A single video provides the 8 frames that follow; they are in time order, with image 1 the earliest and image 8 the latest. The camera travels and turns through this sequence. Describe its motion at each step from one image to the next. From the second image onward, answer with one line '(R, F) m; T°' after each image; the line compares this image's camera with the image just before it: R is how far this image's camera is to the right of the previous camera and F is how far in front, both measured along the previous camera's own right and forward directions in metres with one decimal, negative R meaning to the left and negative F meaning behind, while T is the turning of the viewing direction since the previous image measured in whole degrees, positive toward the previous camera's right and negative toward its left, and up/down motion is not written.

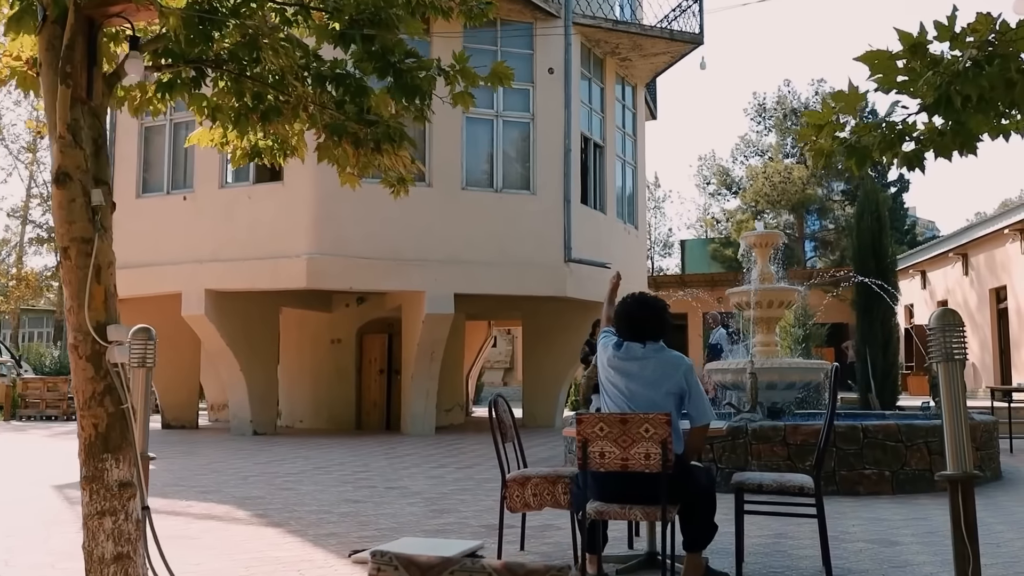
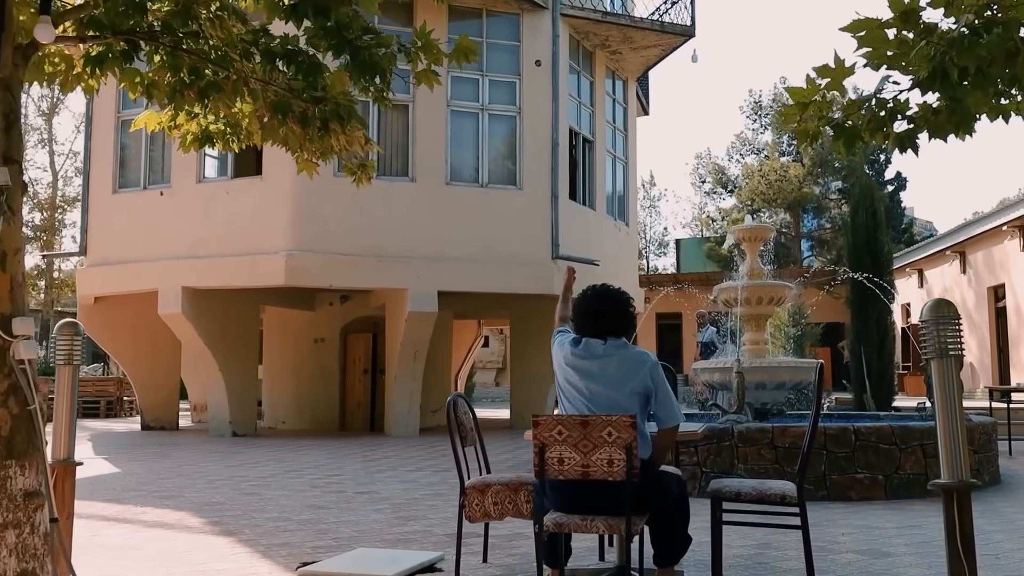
(+0.2, +0.4) m; 0°
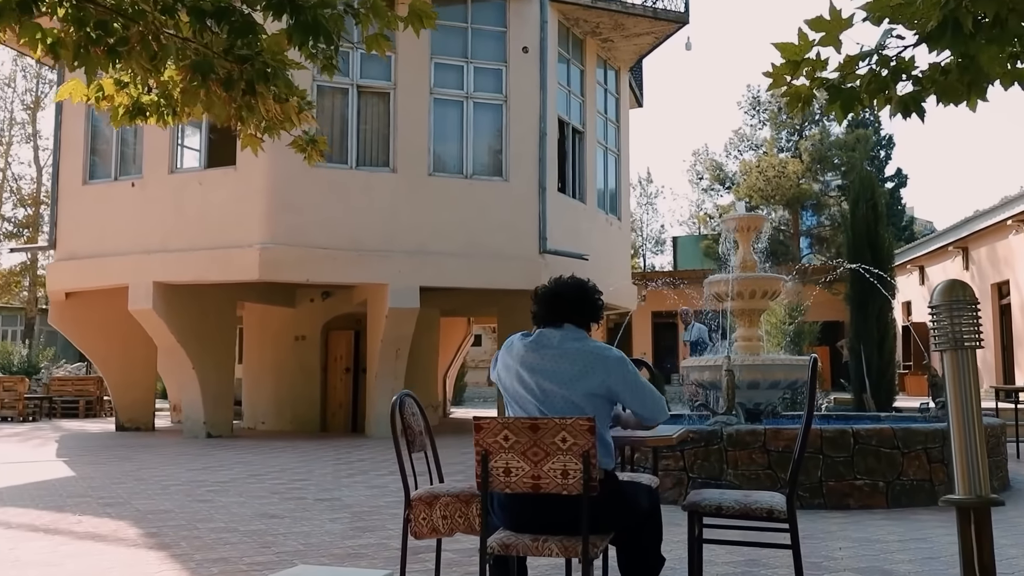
(+0.2, +0.5) m; 0°
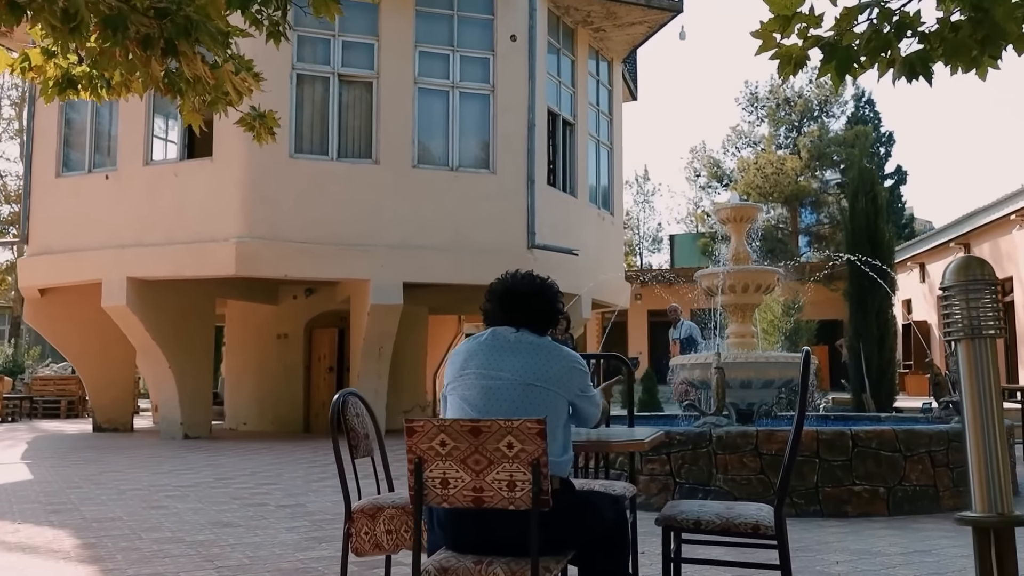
(+0.2, +0.4) m; 0°
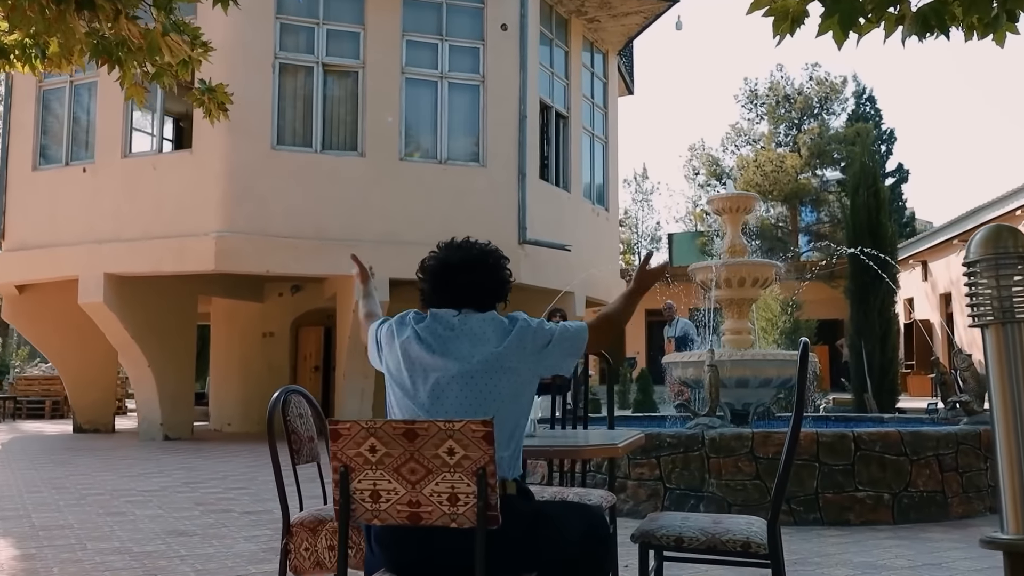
(+0.1, +0.4) m; 0°
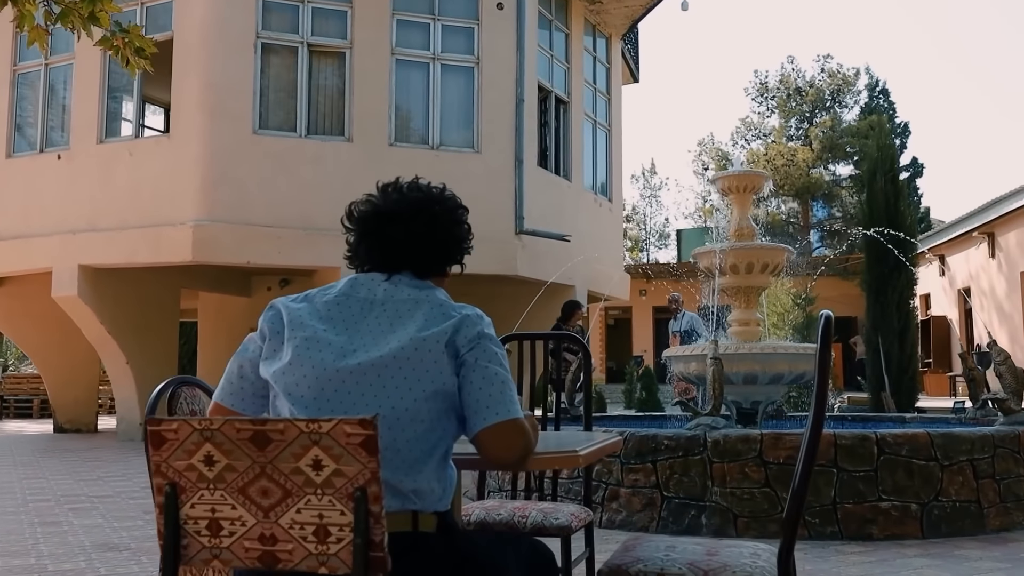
(+0.2, +0.6) m; -1°
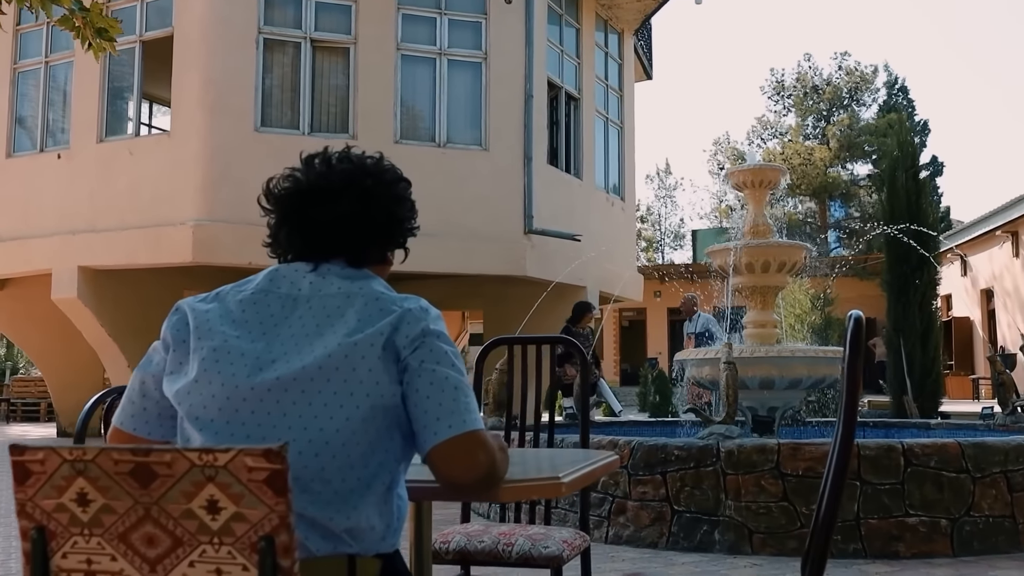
(+0.1, +0.3) m; -1°
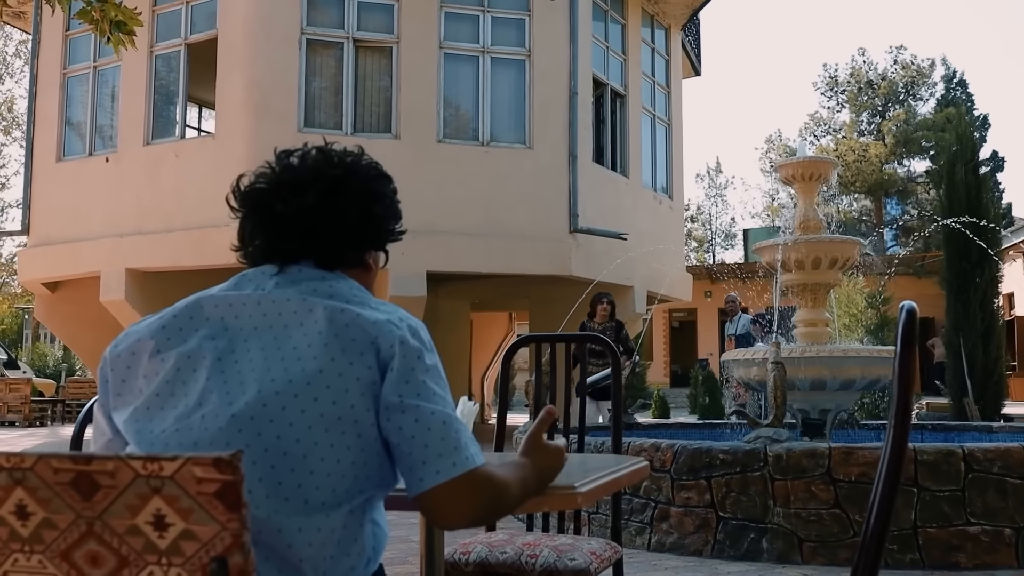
(+0.1, +0.2) m; -3°
